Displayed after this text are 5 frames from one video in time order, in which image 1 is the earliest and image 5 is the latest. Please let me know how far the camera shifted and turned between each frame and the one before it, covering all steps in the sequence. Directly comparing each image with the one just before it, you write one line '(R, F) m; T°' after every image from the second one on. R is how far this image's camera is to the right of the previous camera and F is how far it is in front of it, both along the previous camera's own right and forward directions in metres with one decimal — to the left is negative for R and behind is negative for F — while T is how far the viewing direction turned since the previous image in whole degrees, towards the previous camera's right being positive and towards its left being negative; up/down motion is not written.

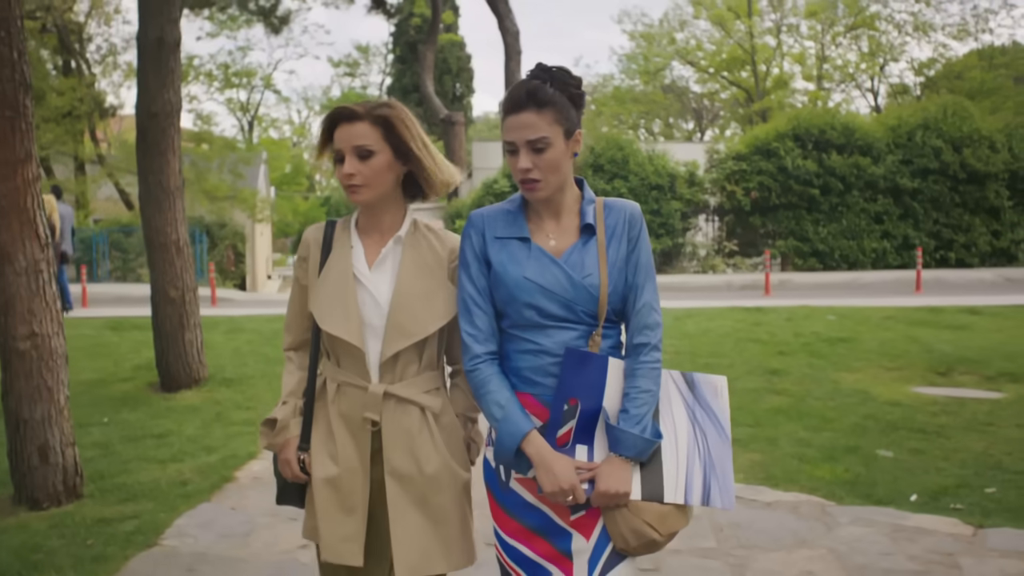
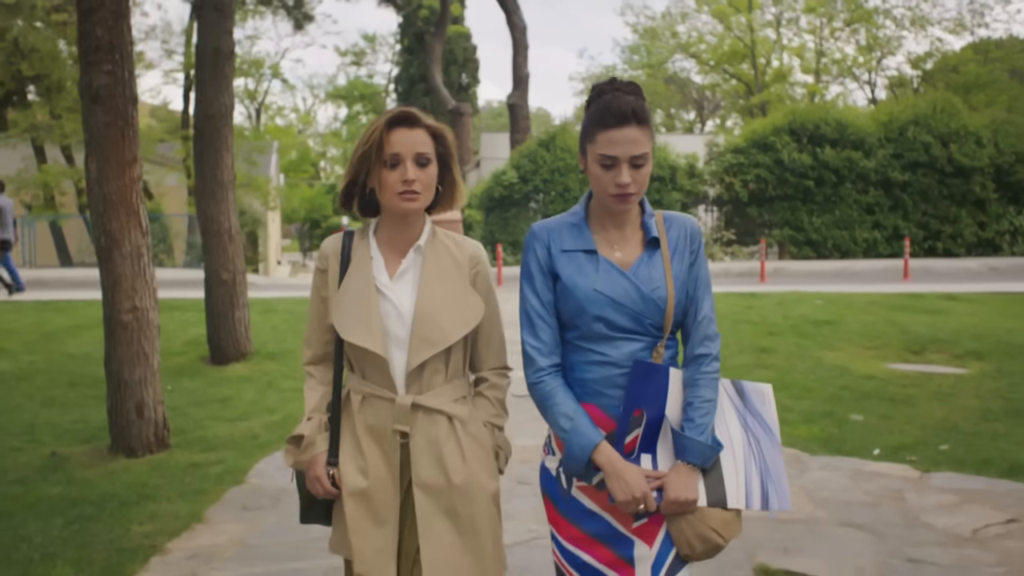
(-0.1, -1.0) m; 0°
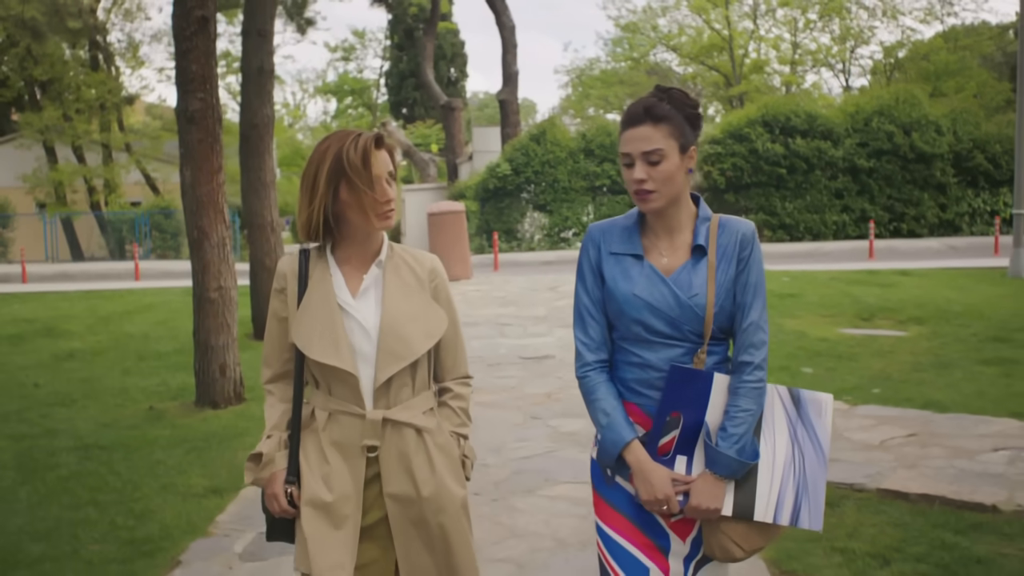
(-0.2, -1.5) m; +1°
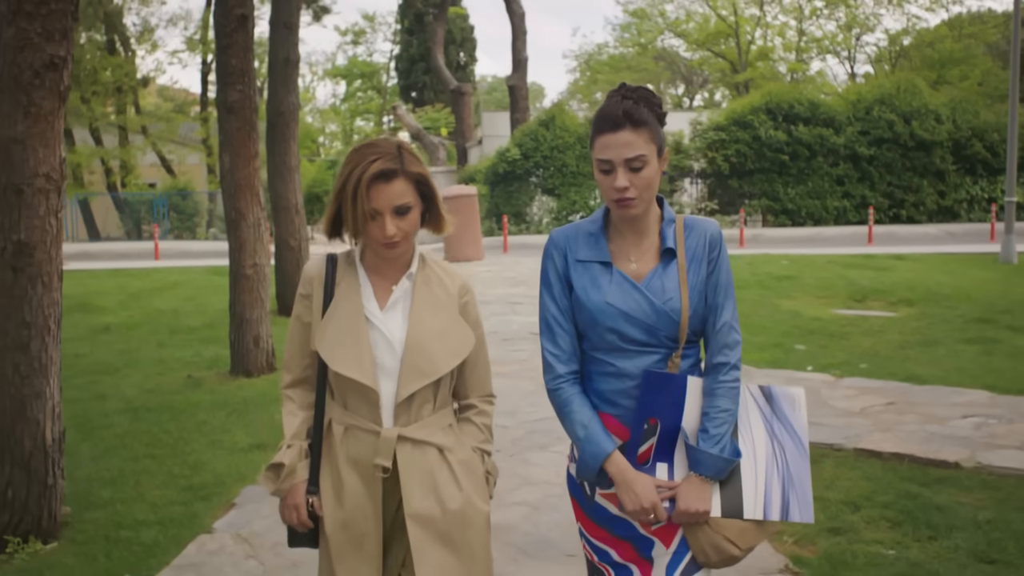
(0.0, -0.6) m; 0°
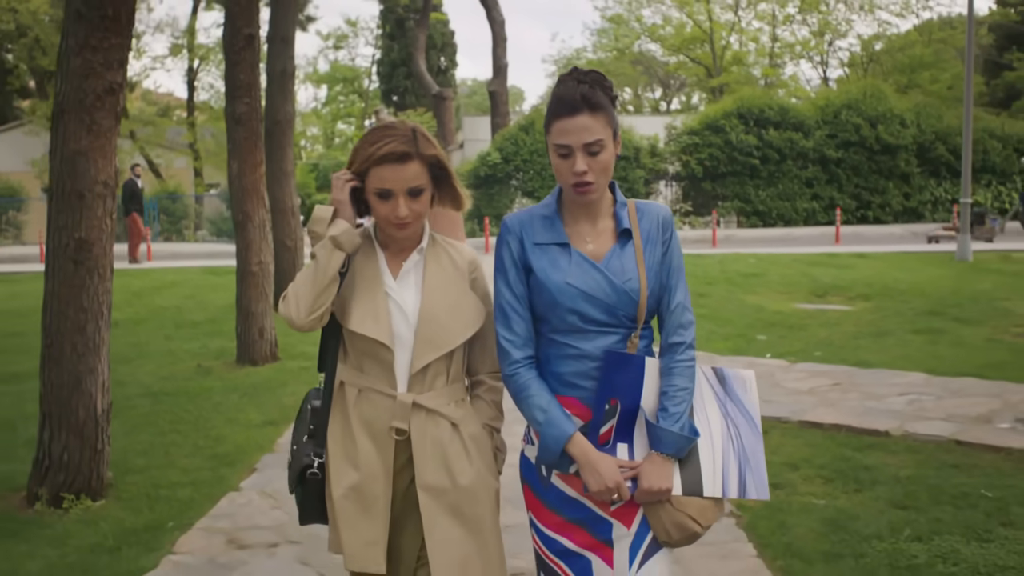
(0.0, -0.8) m; +1°
